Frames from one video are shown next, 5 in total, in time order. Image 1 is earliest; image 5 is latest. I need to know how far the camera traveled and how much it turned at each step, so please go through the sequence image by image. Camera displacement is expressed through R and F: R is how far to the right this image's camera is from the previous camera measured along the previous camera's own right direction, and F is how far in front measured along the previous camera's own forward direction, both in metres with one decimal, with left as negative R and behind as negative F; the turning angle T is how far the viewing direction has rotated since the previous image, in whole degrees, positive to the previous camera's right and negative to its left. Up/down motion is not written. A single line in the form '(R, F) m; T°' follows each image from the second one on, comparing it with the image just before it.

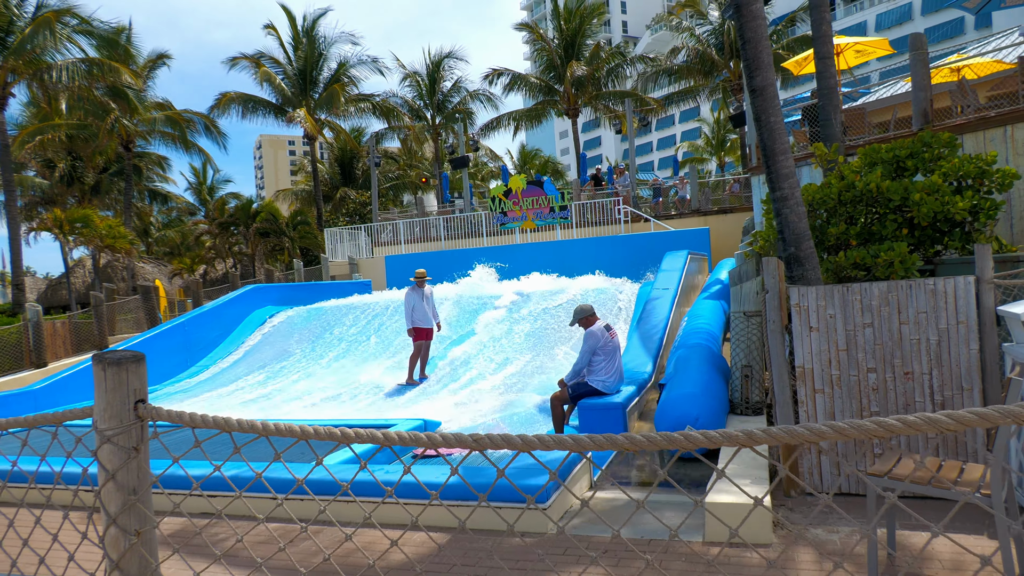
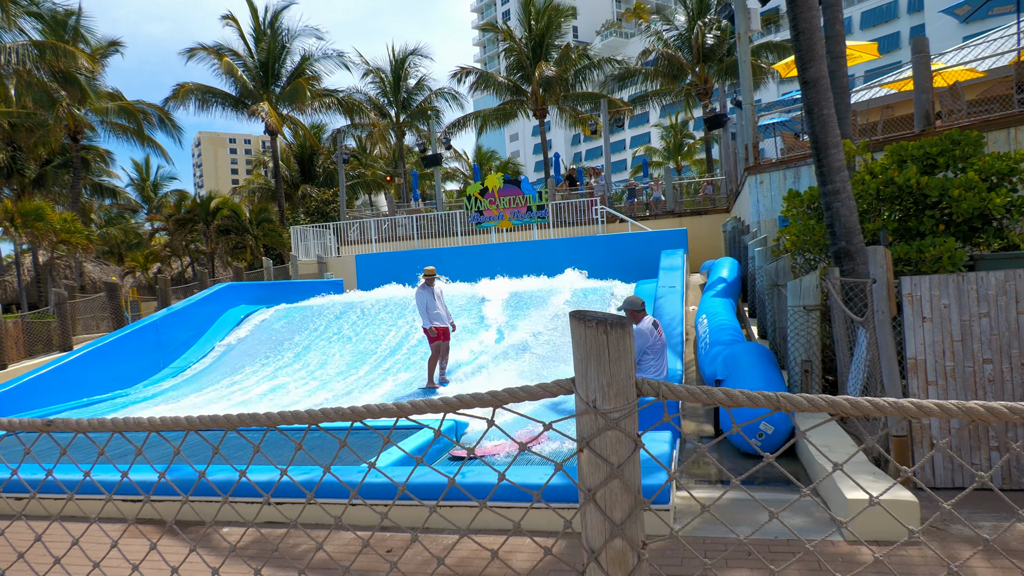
(-0.9, +0.3) m; +5°
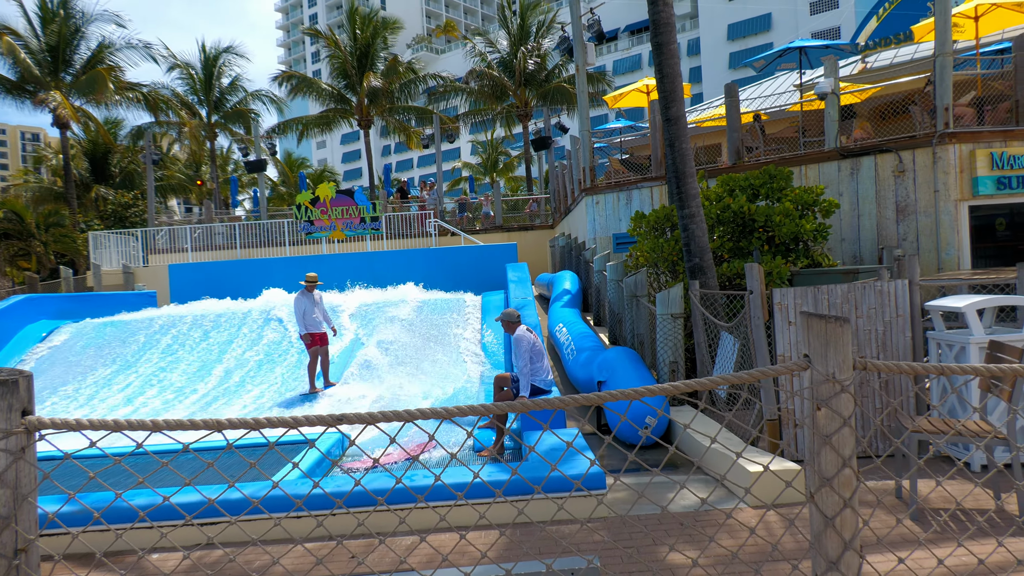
(-0.8, -0.2) m; +16°
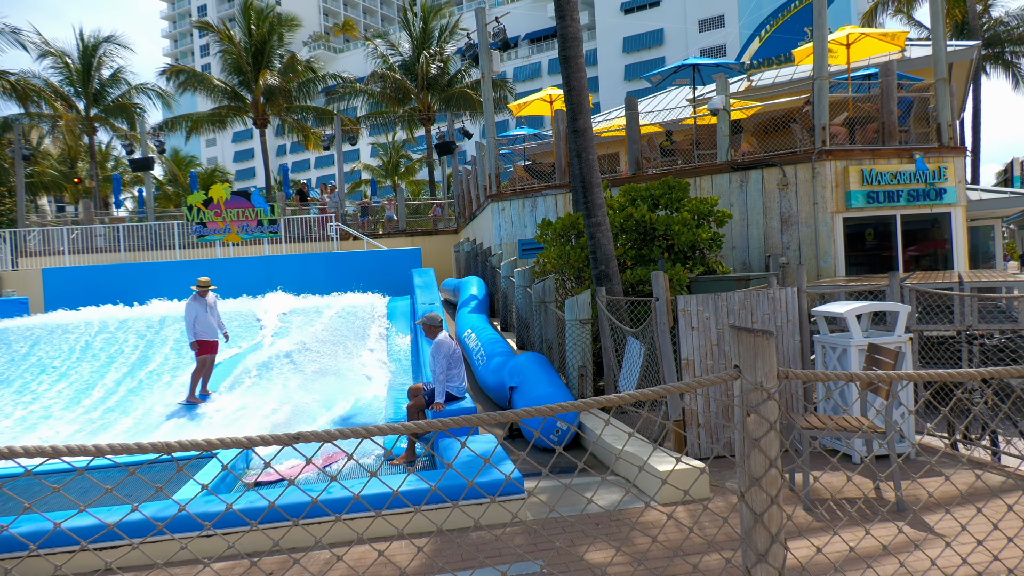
(-0.1, 0.0) m; +8°
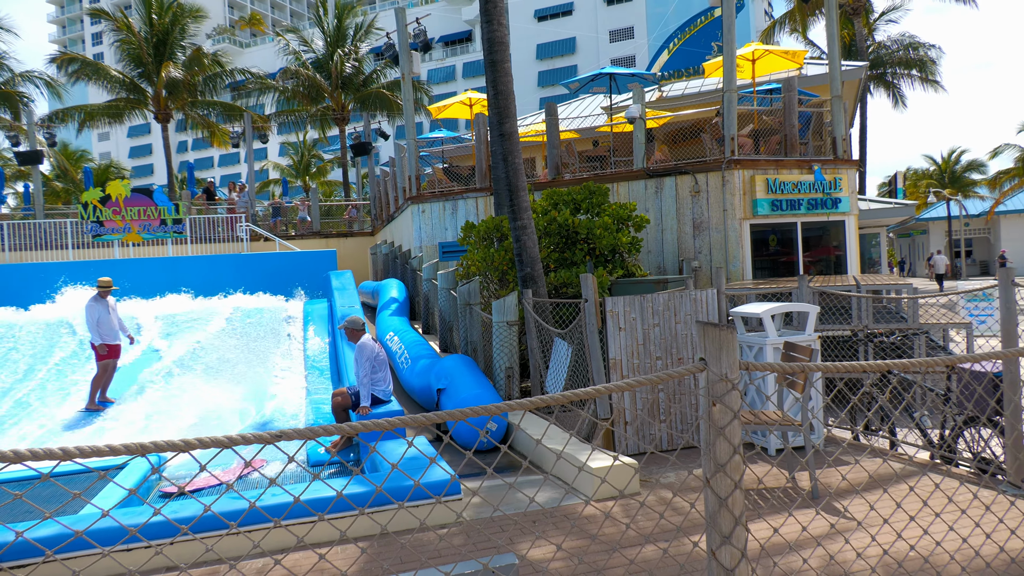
(-0.1, 0.0) m; +7°
